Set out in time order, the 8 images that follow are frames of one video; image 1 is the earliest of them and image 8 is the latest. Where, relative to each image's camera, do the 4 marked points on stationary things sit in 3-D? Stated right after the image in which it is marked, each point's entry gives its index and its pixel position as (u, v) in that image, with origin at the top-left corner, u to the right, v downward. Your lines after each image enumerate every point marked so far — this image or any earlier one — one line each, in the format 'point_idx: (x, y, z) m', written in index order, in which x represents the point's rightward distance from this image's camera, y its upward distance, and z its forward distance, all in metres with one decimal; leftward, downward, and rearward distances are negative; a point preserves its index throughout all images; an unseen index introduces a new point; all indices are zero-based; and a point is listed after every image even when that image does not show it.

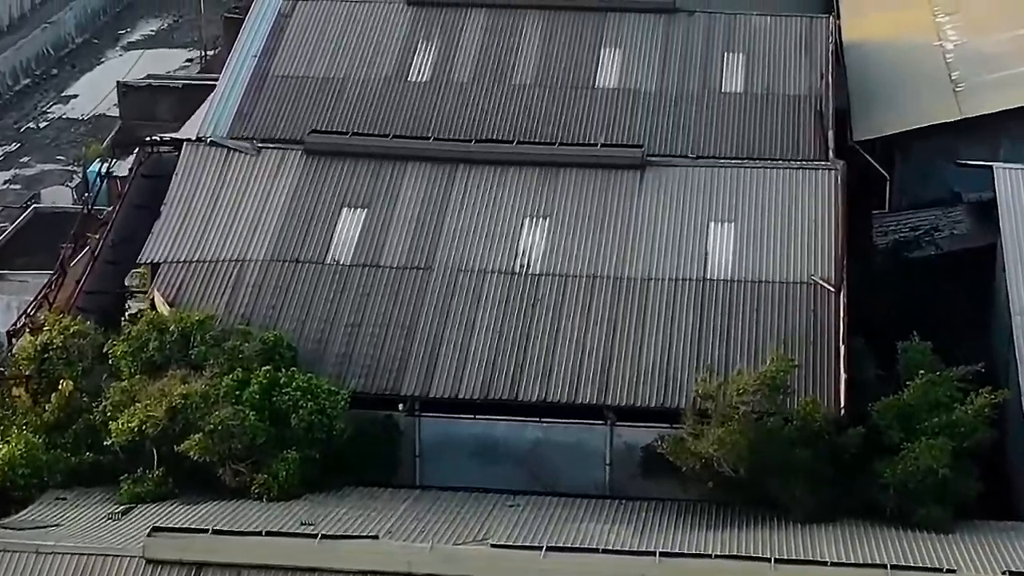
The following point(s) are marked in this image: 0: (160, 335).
0: (-3.5, -0.5, +19.6) m
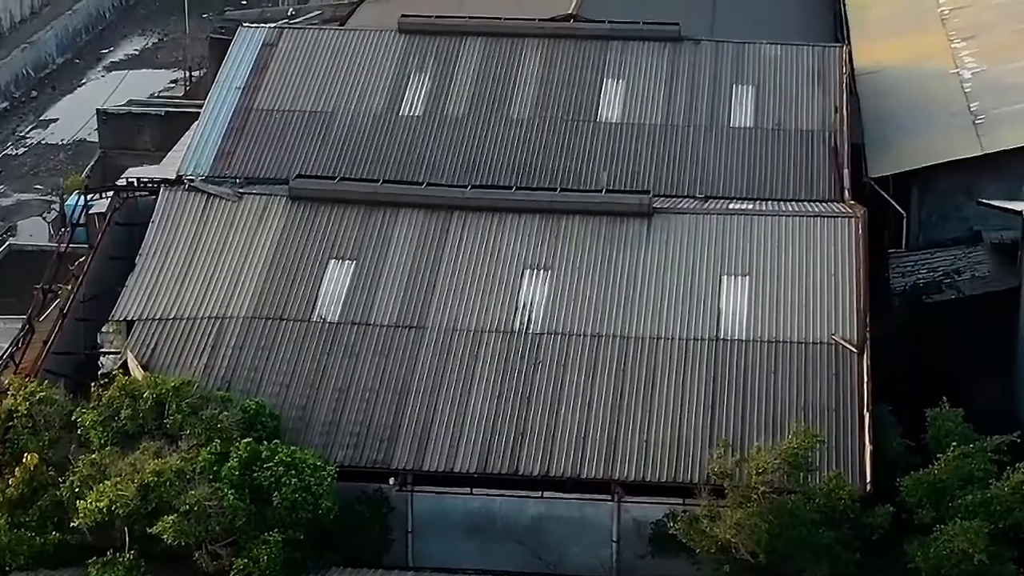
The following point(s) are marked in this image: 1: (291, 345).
0: (-3.5, -1.1, +18.2) m
1: (-2.2, -0.6, +19.4) m
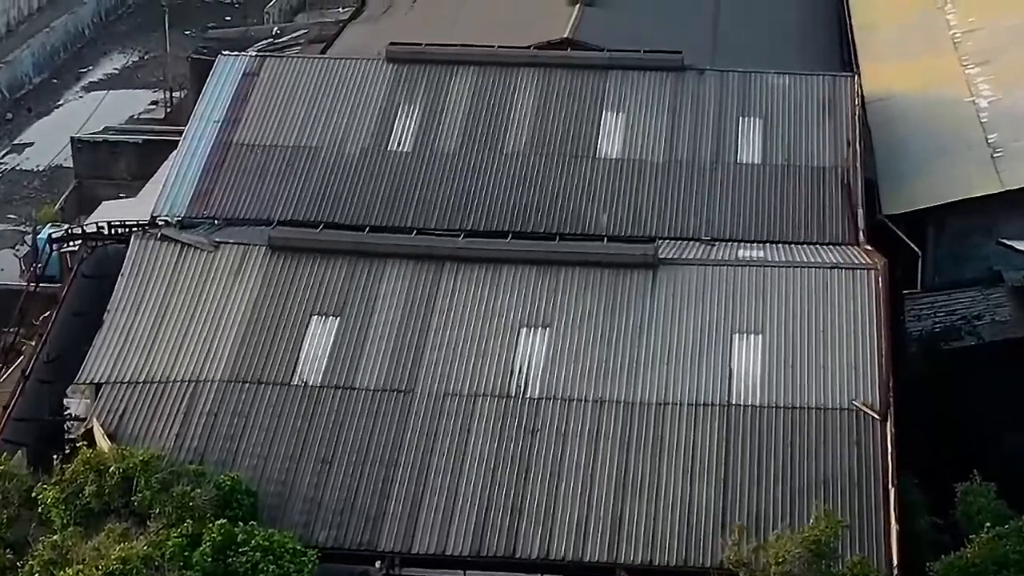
0: (-3.6, -1.6, +16.8) m
1: (-2.2, -1.1, +18.0) m
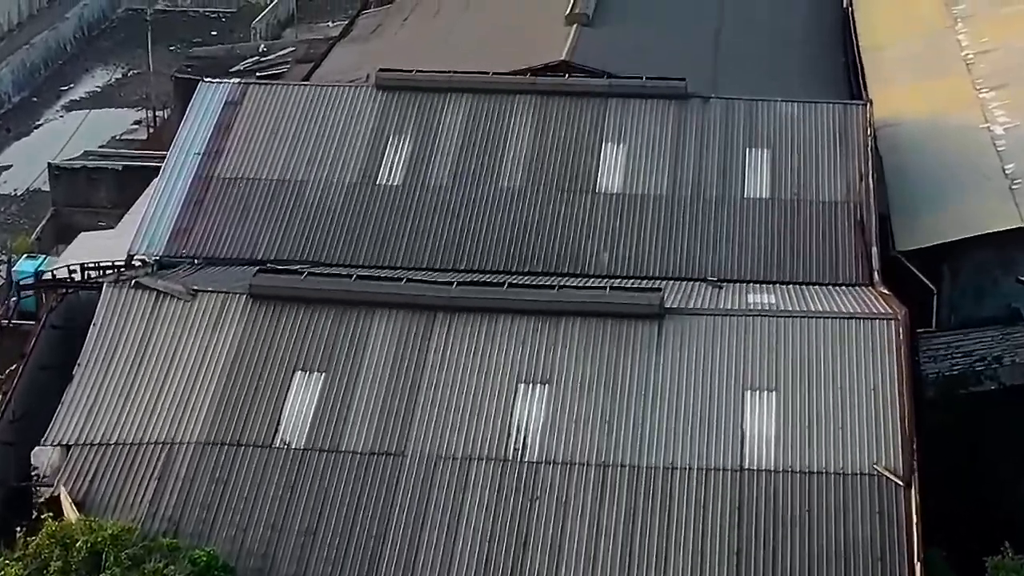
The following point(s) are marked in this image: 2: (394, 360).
0: (-3.6, -2.1, +15.6) m
1: (-2.3, -1.6, +16.8) m
2: (-1.1, -0.7, +18.1) m
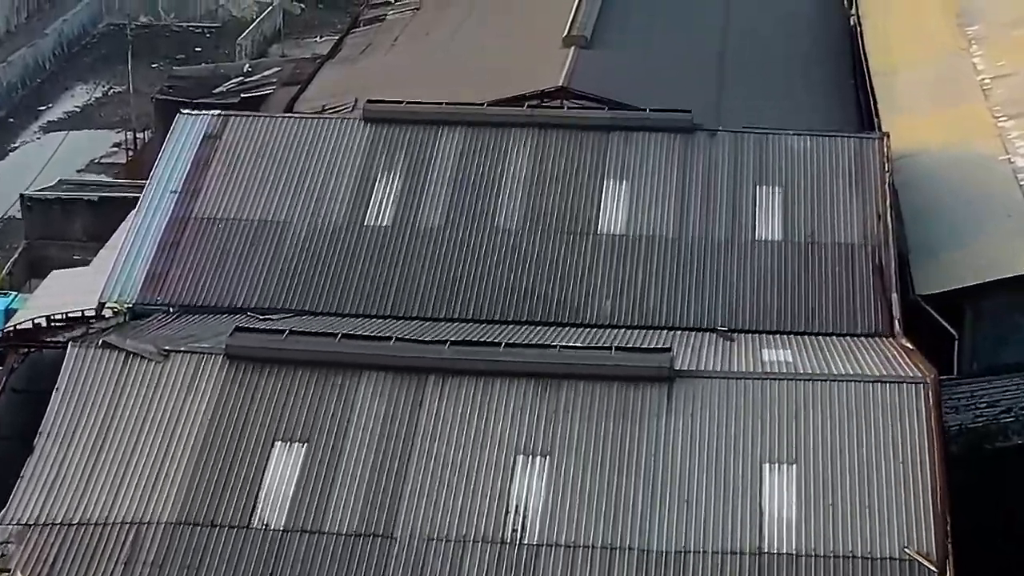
0: (-3.6, -2.7, +14.2) m
1: (-2.3, -2.2, +15.4) m
2: (-1.1, -1.2, +16.7) m
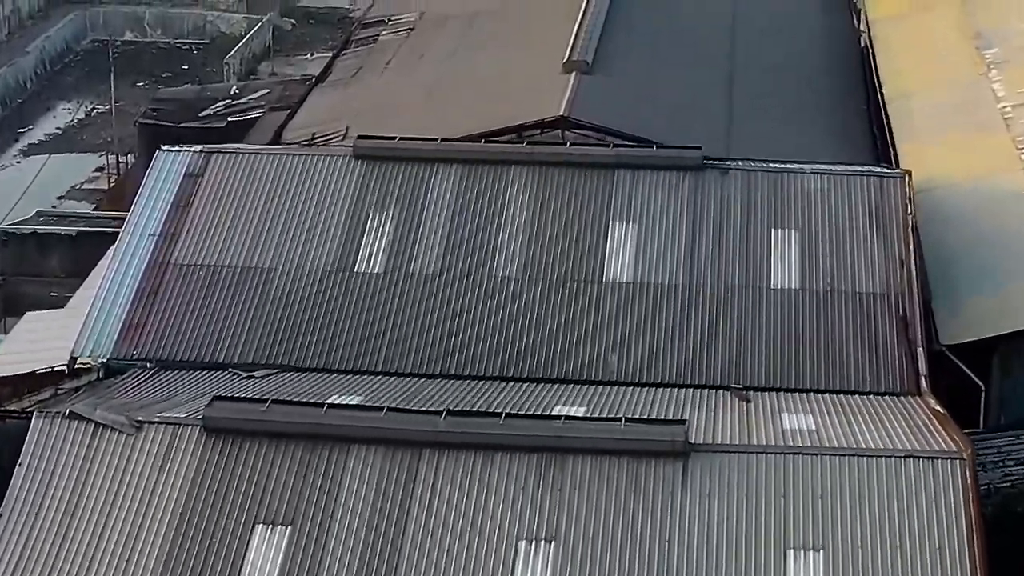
0: (-3.6, -3.2, +12.9) m
1: (-2.3, -2.7, +14.1) m
2: (-1.1, -1.7, +15.4) m
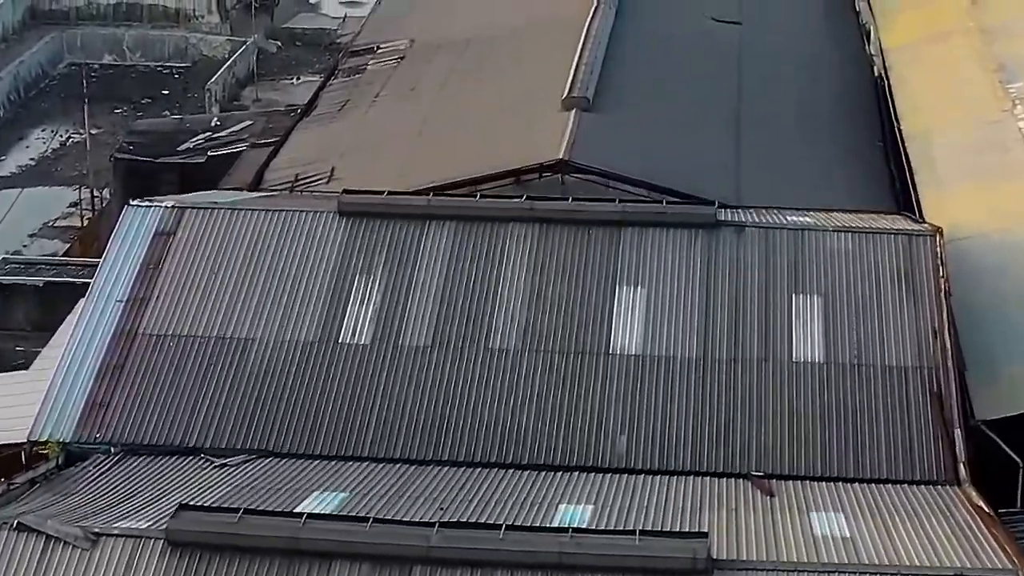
0: (-3.5, -3.9, +11.2) m
1: (-2.2, -3.4, +12.4) m
2: (-1.1, -2.5, +13.6) m
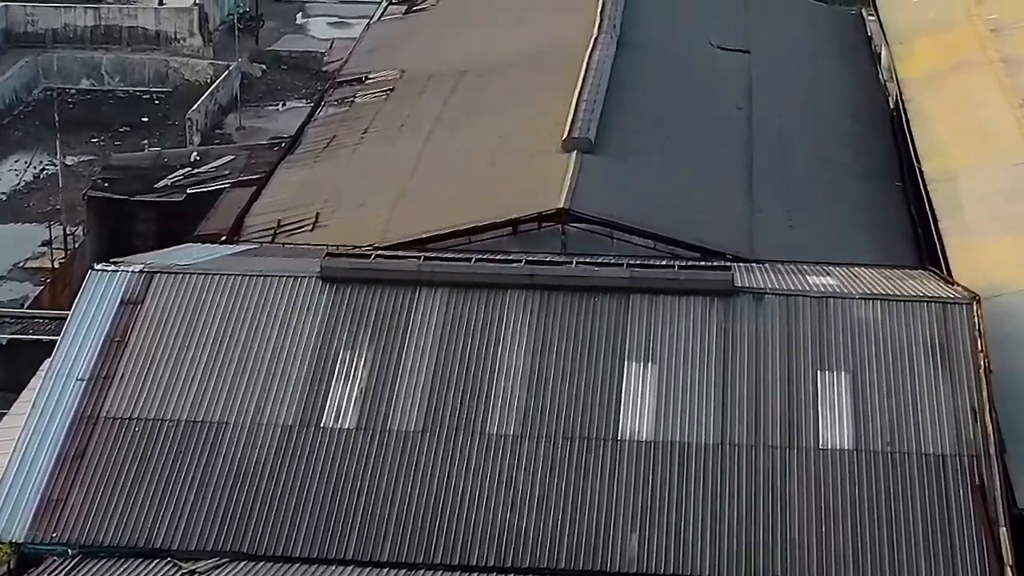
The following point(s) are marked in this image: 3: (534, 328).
0: (-3.5, -4.6, +9.4) m
1: (-2.2, -4.1, +10.7) m
2: (-1.1, -3.2, +11.9) m
3: (+0.2, -0.4, +18.5) m
